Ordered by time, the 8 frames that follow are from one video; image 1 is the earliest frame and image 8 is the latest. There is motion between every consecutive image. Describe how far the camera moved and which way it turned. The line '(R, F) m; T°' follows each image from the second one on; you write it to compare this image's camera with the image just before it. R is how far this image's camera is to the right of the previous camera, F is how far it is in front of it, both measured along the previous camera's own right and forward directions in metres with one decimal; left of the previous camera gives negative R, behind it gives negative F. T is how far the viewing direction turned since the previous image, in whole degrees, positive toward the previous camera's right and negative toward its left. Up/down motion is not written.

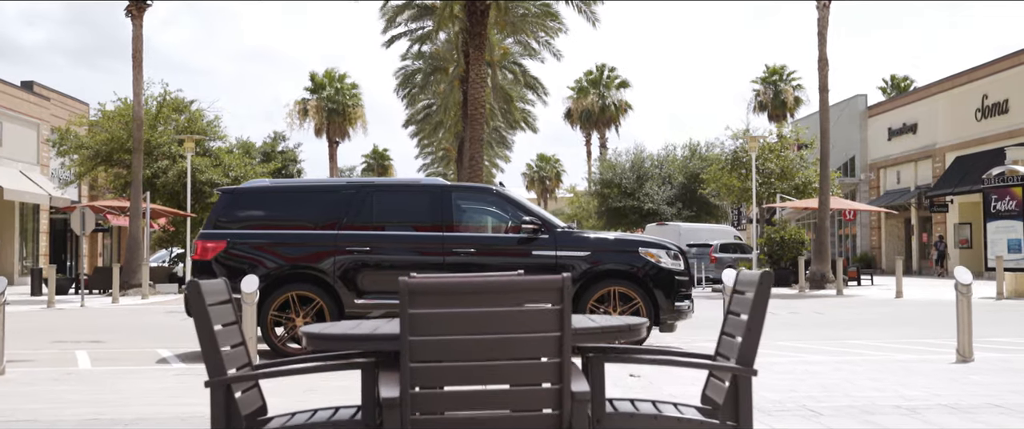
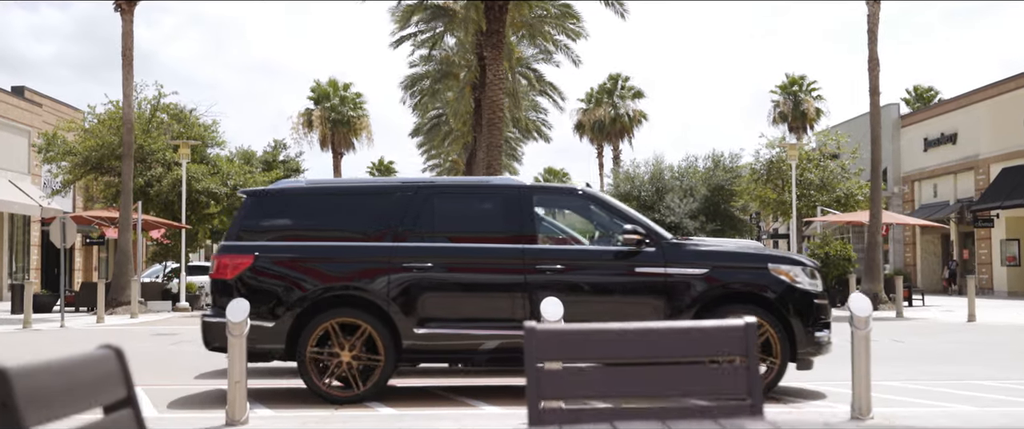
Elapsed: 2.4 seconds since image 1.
(-0.5, +2.5) m; 0°
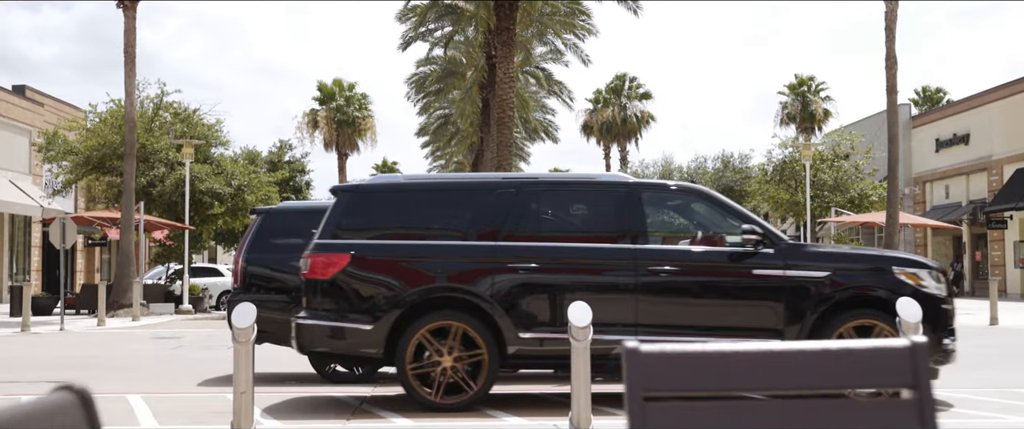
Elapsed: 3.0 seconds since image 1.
(-0.2, +0.5) m; 0°
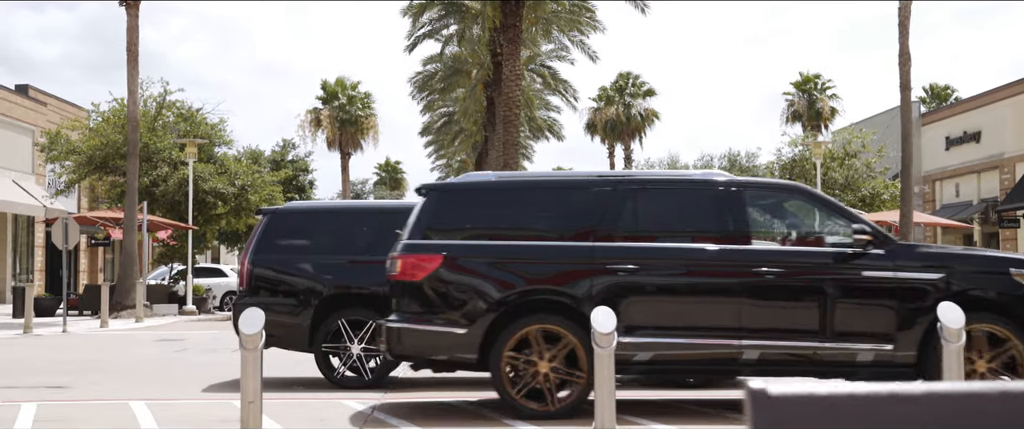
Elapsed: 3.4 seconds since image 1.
(-0.1, +0.4) m; 0°
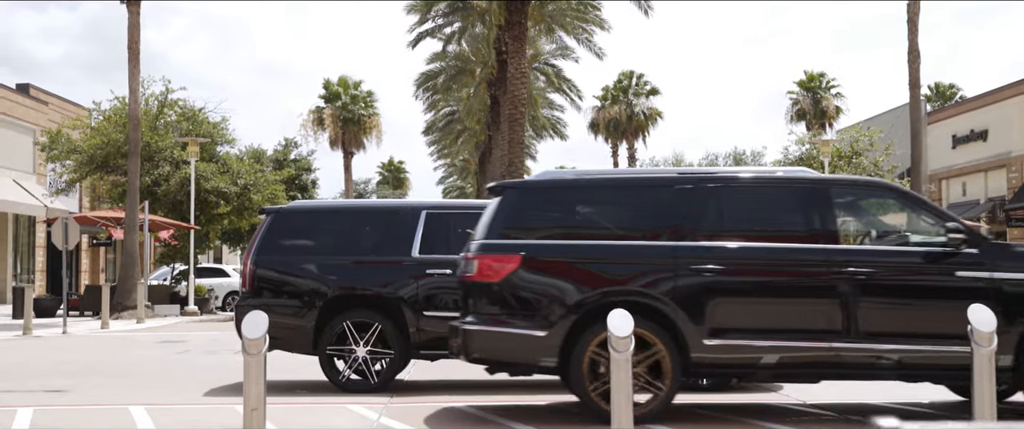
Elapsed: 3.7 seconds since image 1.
(-0.1, +0.3) m; 0°
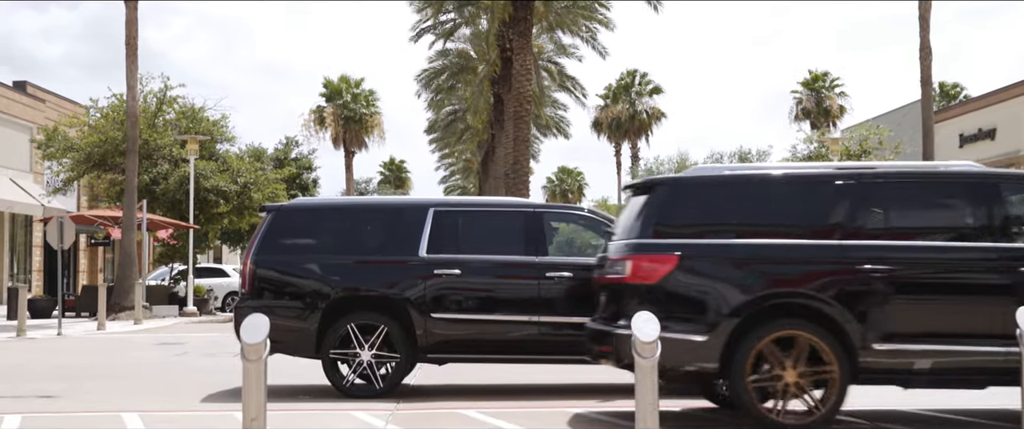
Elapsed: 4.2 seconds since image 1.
(-0.1, +0.5) m; 0°
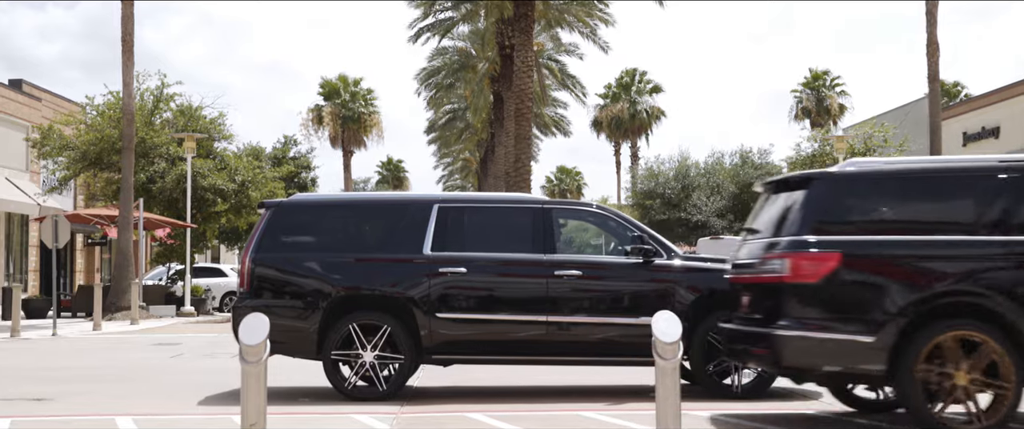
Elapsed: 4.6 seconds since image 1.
(-0.1, +0.4) m; 0°
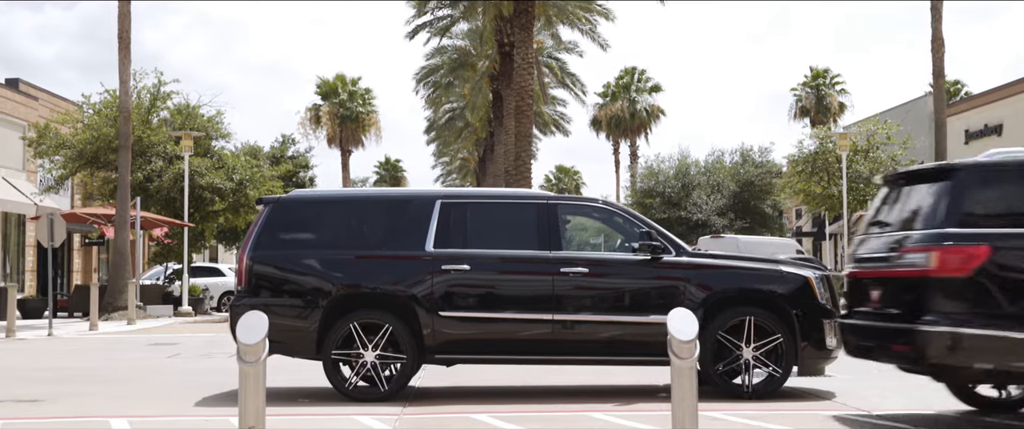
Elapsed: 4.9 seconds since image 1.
(-0.1, +0.3) m; 0°
